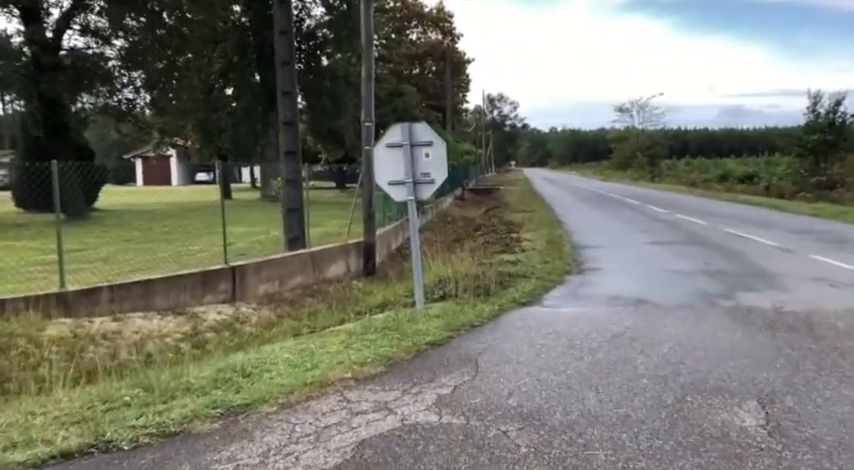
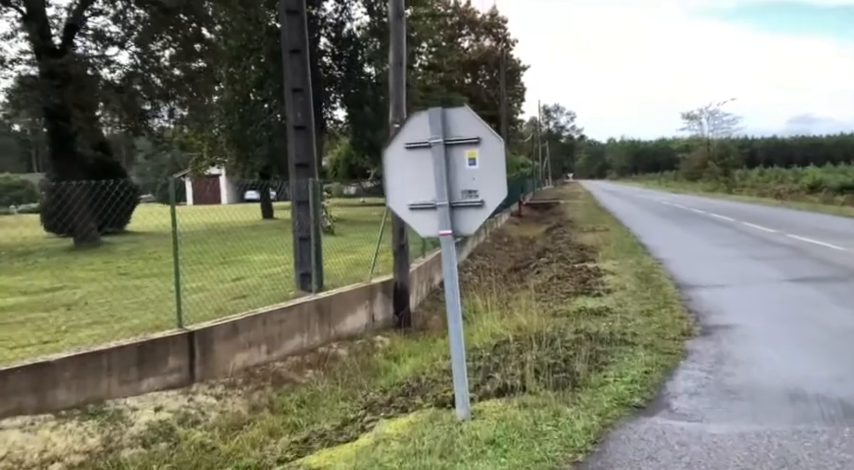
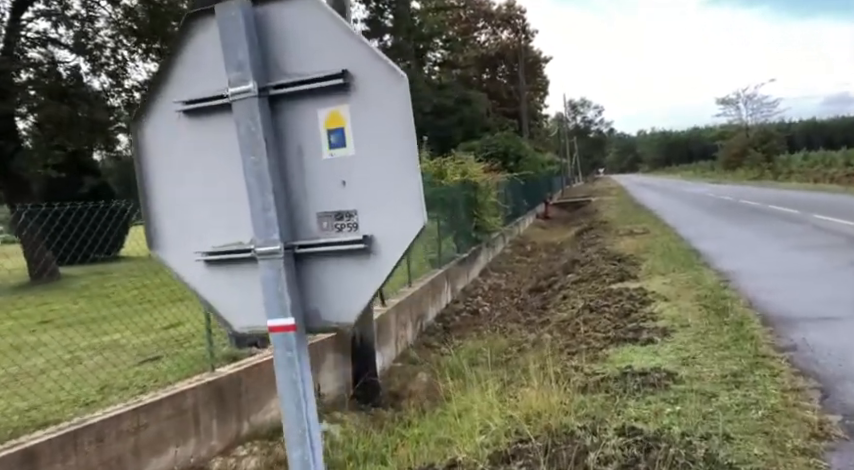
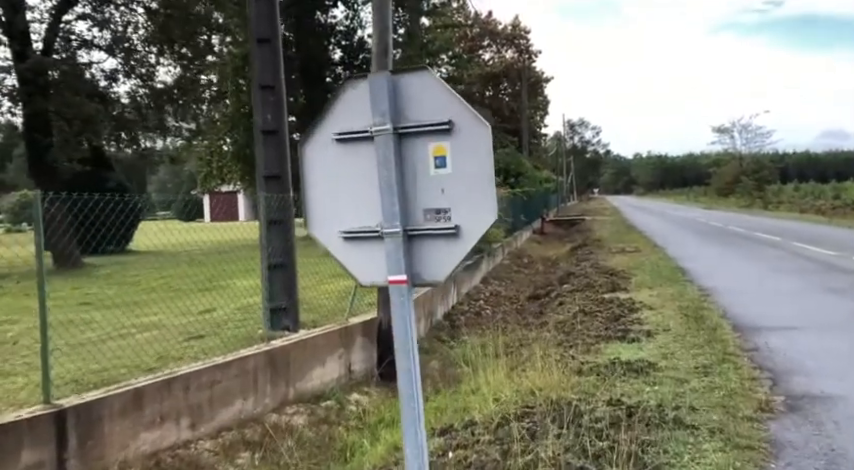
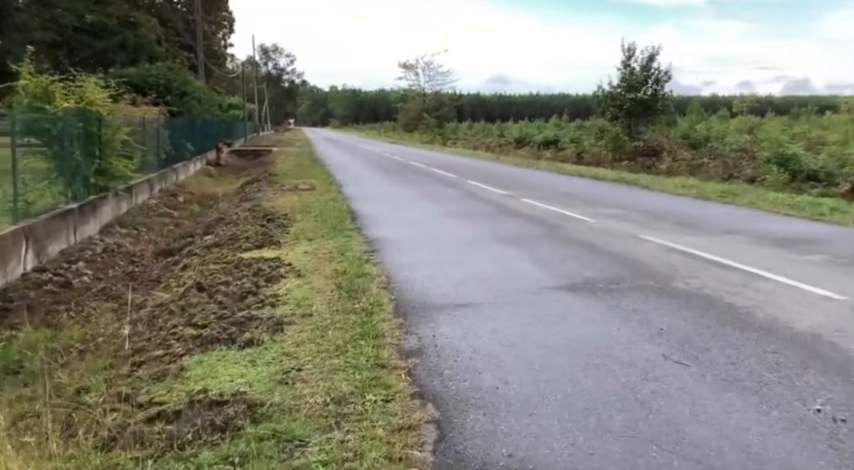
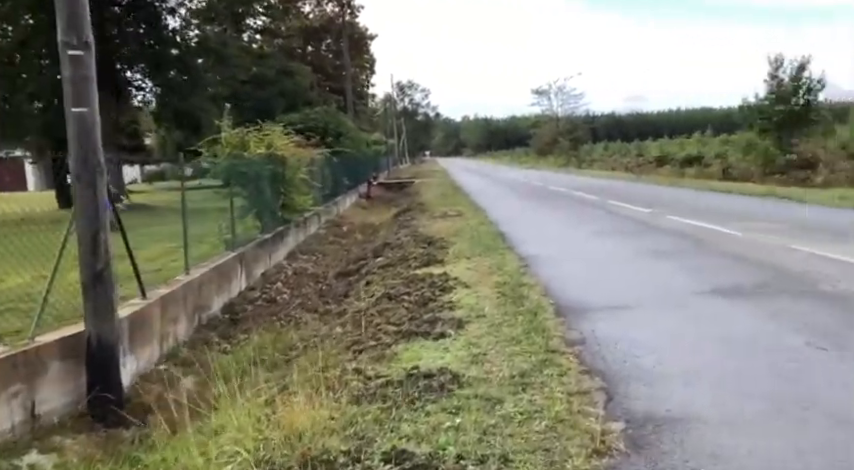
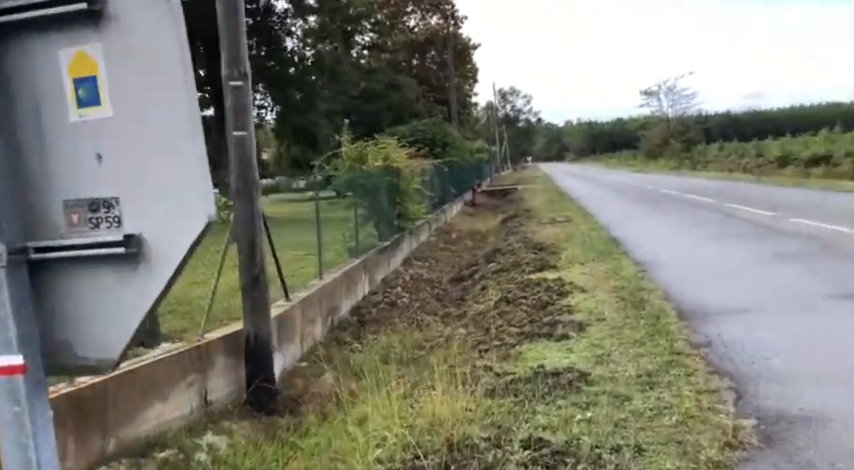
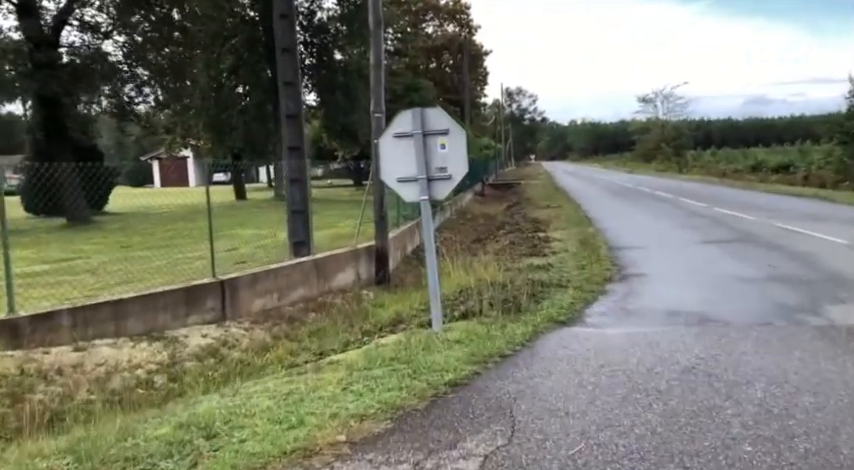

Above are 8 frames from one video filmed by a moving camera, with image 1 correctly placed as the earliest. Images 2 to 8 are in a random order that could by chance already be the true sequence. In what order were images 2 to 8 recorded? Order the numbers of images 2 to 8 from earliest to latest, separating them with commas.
8, 2, 4, 3, 7, 6, 5
